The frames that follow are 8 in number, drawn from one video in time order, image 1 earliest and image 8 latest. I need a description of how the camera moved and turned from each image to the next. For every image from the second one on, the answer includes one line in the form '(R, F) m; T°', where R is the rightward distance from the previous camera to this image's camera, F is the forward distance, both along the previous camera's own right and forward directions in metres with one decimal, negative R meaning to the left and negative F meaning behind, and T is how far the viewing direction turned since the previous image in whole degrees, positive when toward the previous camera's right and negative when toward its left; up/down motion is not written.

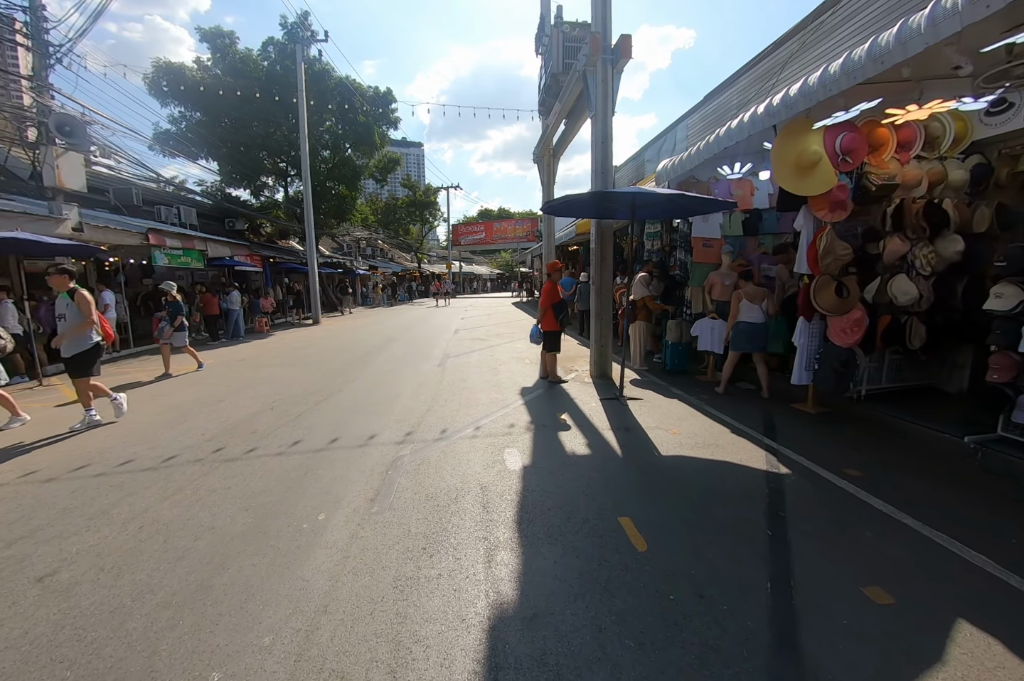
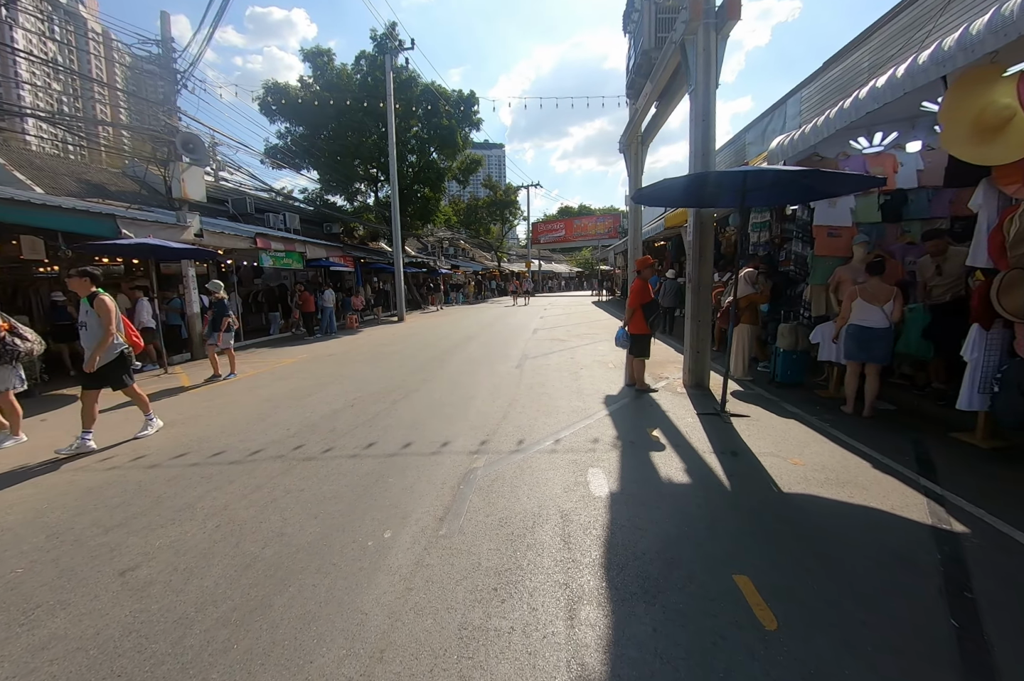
(-0.1, +0.4) m; -10°
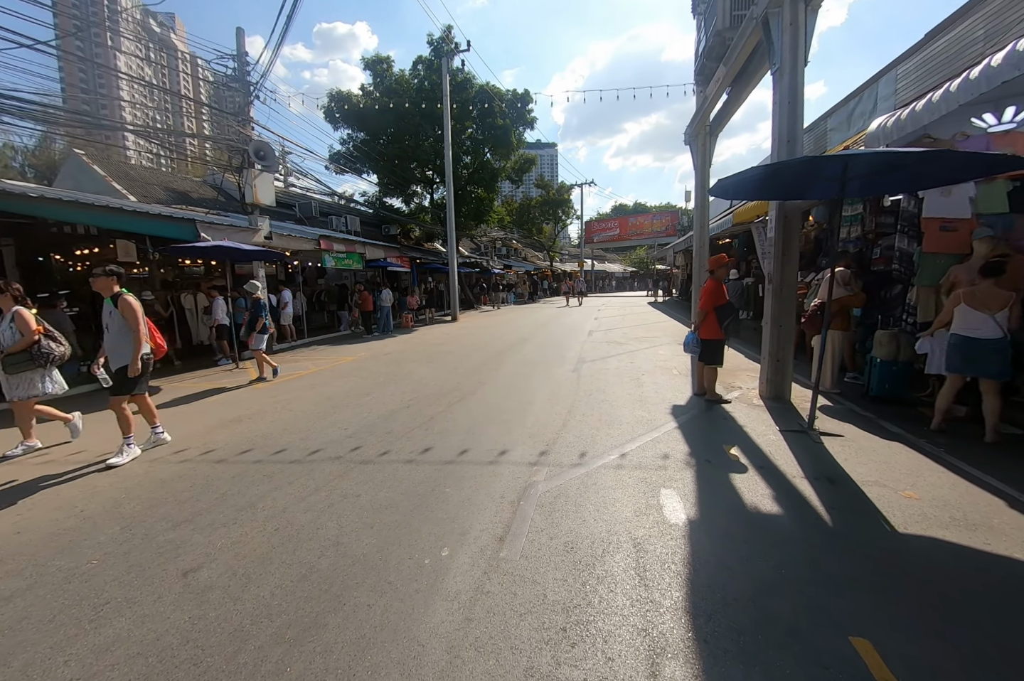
(-0.1, +0.2) m; -6°
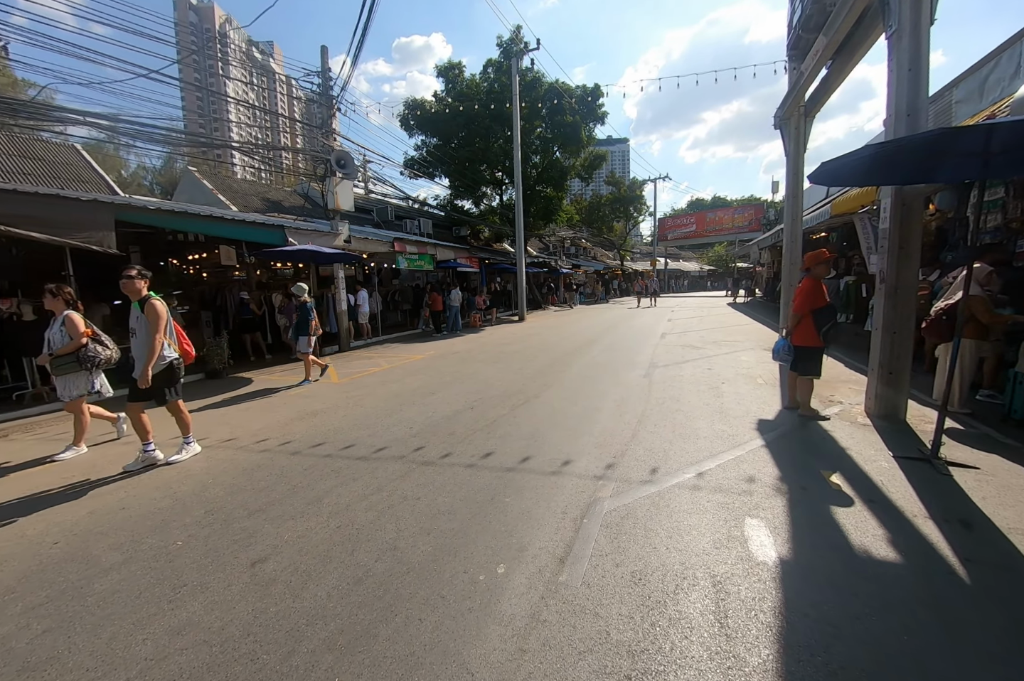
(0.0, +0.2) m; -9°
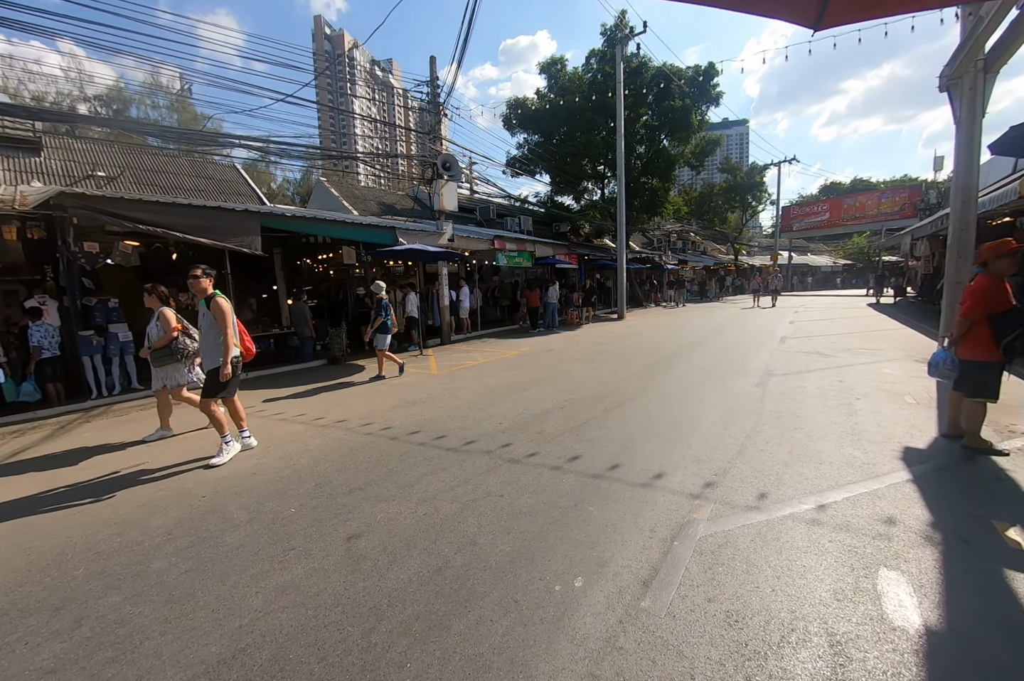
(+0.1, +0.1) m; -13°
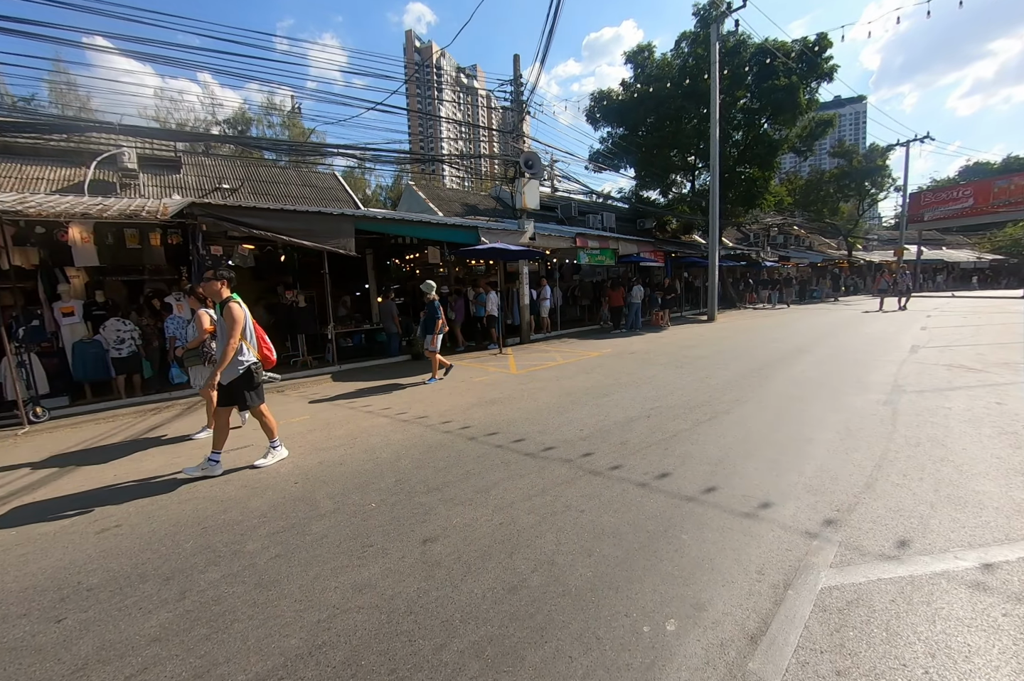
(-0.1, +0.2) m; -10°
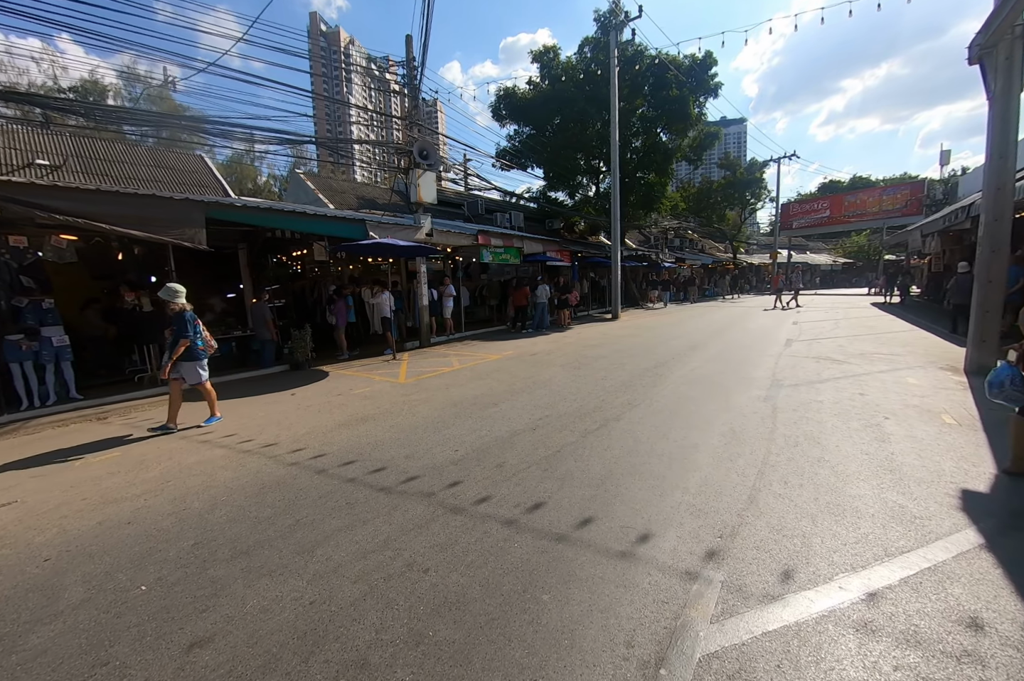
(+0.6, +0.7) m; +10°
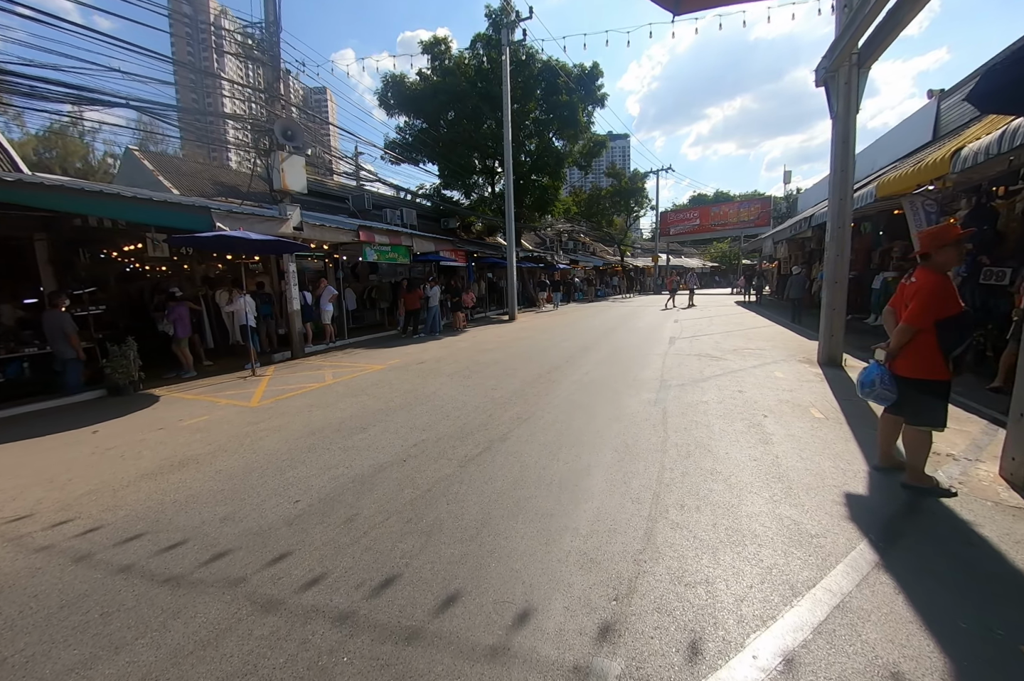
(+0.4, +0.7) m; +12°
